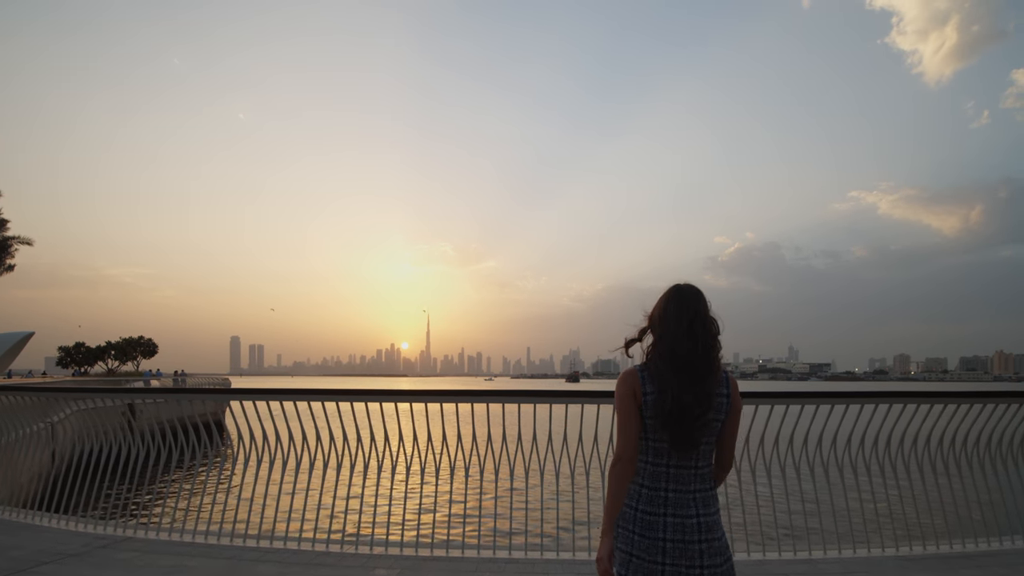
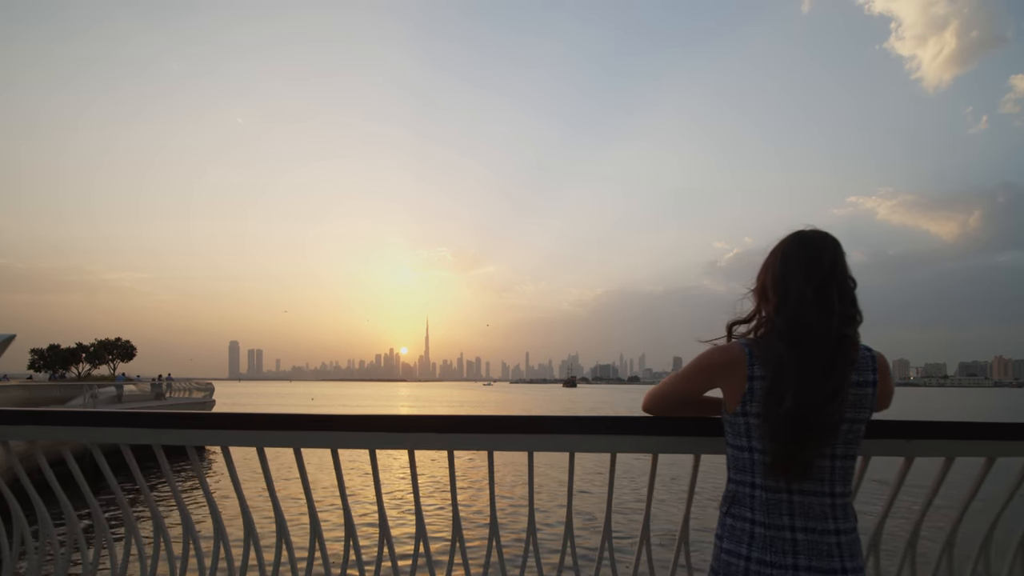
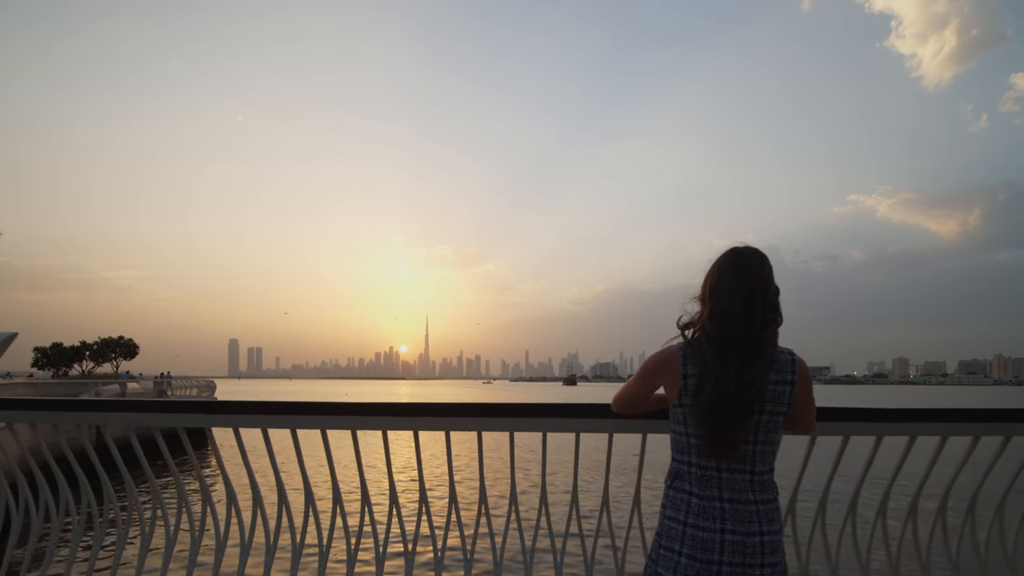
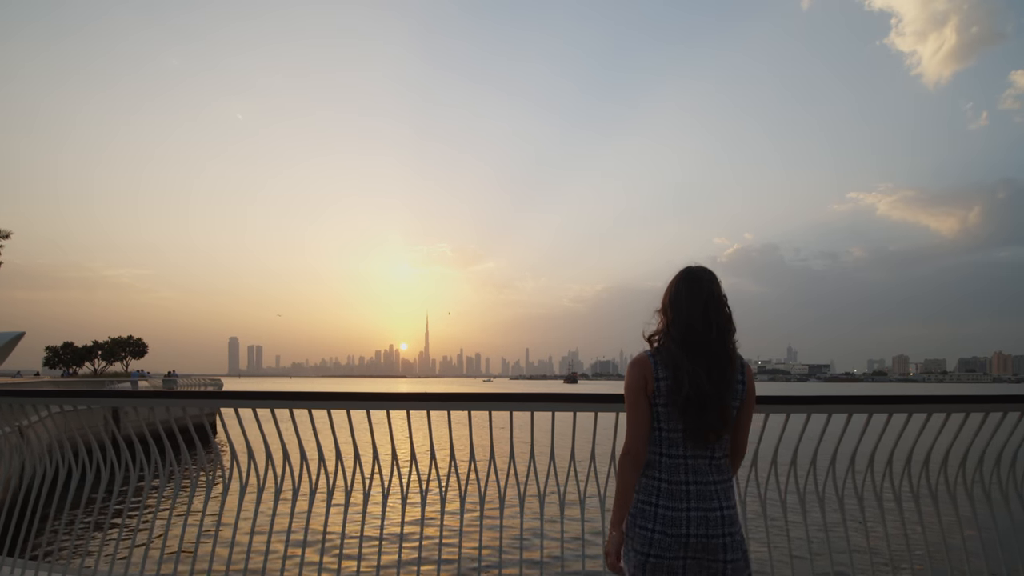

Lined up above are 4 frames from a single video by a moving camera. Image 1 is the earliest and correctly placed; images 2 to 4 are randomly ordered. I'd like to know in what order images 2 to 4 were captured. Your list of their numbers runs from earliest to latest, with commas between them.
4, 3, 2
